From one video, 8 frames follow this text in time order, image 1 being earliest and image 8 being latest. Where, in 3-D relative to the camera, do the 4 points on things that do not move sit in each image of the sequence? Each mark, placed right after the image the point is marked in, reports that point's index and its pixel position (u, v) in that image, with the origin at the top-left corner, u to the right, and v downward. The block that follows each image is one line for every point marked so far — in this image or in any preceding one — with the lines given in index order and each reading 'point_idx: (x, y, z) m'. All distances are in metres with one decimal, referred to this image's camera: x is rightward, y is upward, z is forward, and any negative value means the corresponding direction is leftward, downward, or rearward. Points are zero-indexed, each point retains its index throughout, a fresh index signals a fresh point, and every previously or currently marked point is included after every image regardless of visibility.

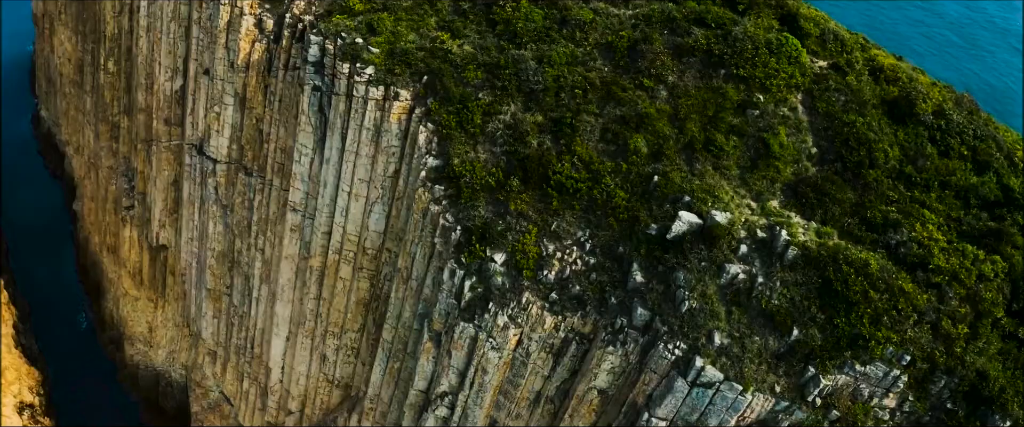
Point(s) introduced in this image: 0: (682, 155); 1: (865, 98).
0: (+4.3, +1.5, +16.6) m
1: (+8.7, +2.8, +16.5) m
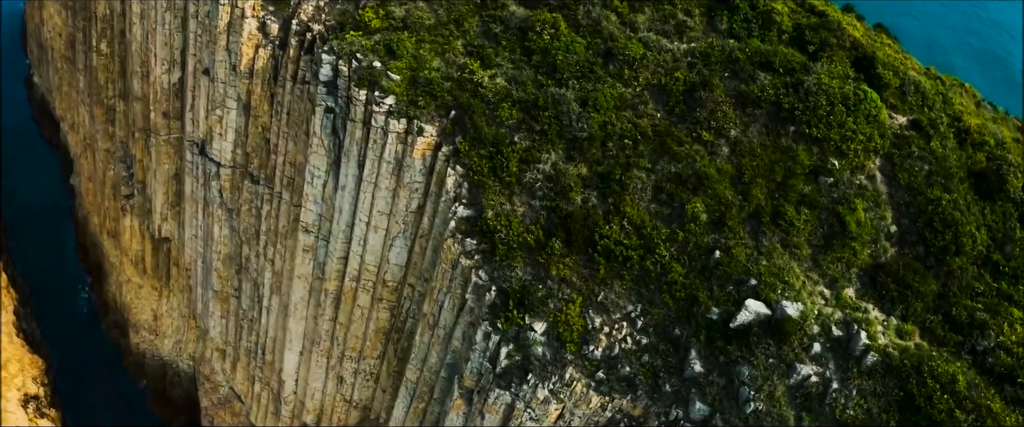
0: (+5.3, -0.3, +15.0) m
1: (+9.8, +1.0, +14.8) m
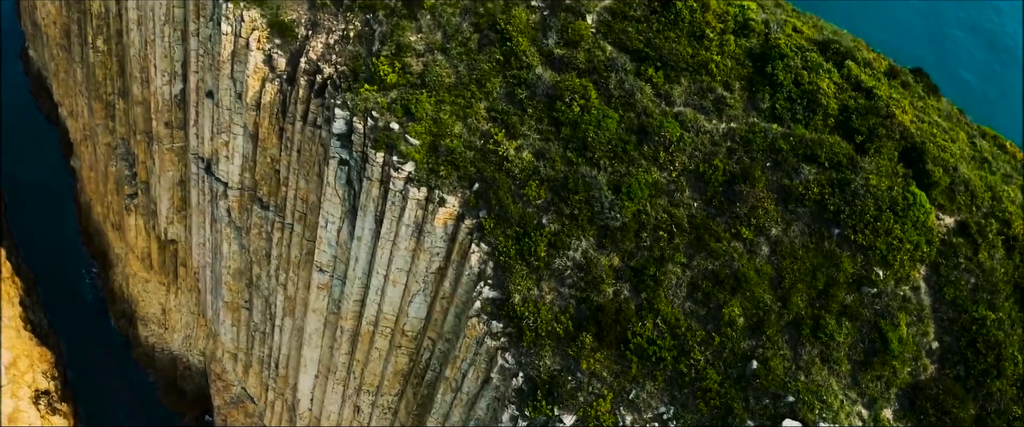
0: (+6.0, -2.7, +14.7) m
1: (+10.5, -1.4, +14.4) m
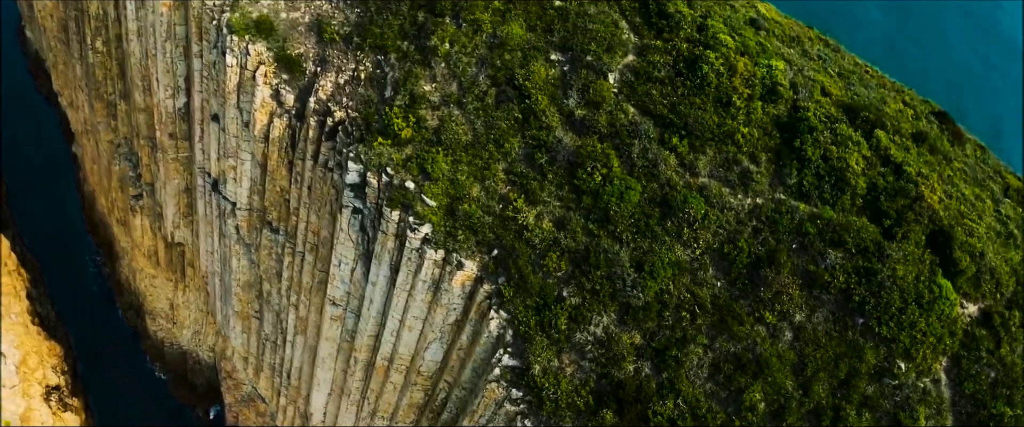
0: (+6.5, -4.6, +14.9) m
1: (+11.0, -3.5, +14.5) m
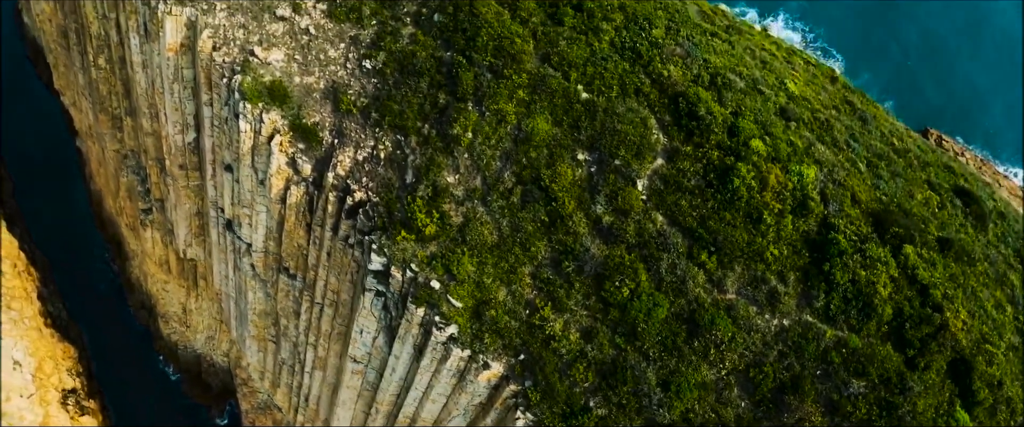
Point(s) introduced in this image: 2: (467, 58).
0: (+7.3, -7.7, +15.6) m
1: (+11.7, -6.5, +15.2) m
2: (-1.3, +4.5, +19.3) m
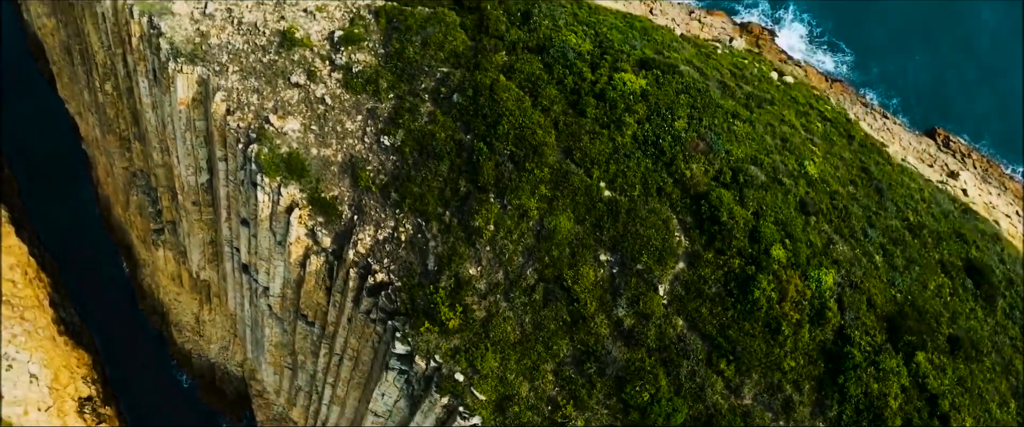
0: (+7.9, -10.5, +16.8) m
1: (+12.4, -9.4, +16.2) m
2: (-0.7, +2.0, +19.2) m
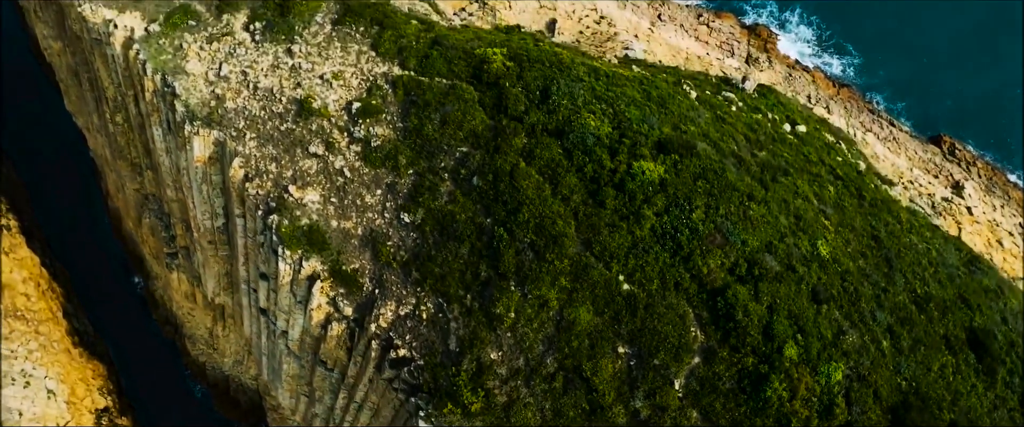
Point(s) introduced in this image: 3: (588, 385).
0: (+8.5, -13.2, +18.1) m
1: (+12.9, -12.2, +17.5) m
2: (-0.1, -0.6, +19.5) m
3: (+2.1, -4.8, +18.7) m
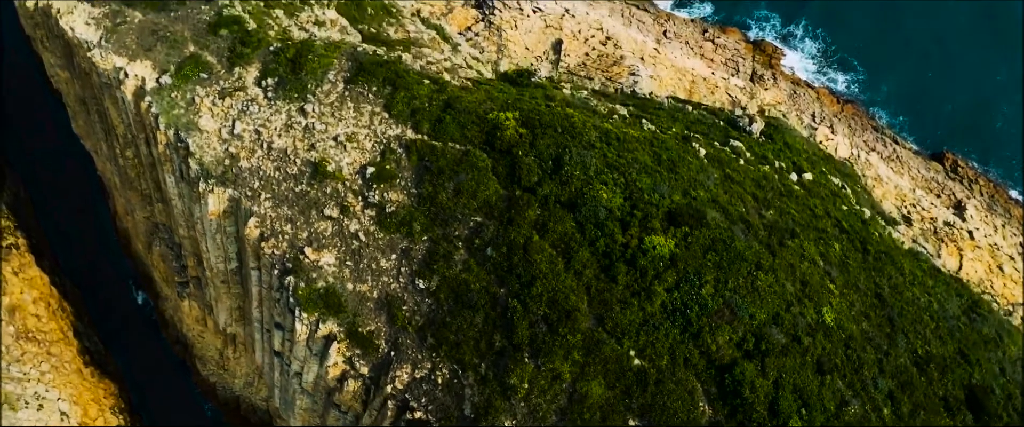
0: (+8.9, -15.5, +19.1) m
1: (+13.3, -14.4, +18.5) m
2: (+0.3, -2.7, +20.0) m
3: (+2.5, -7.1, +19.3) m
